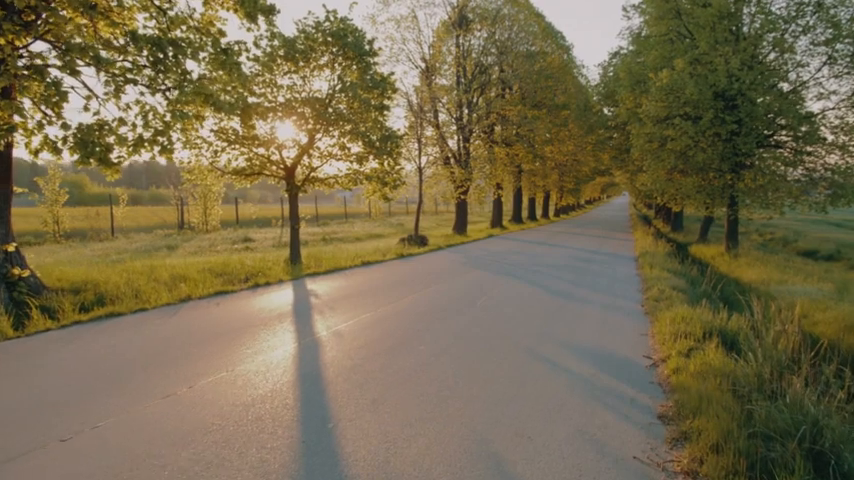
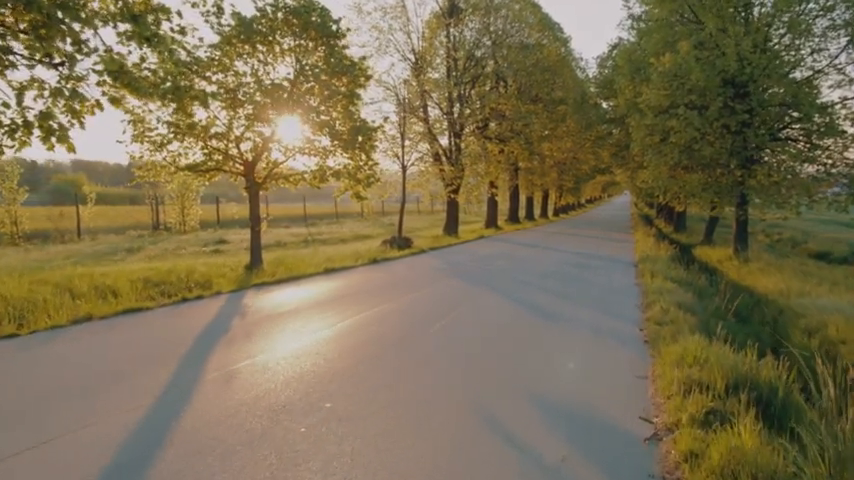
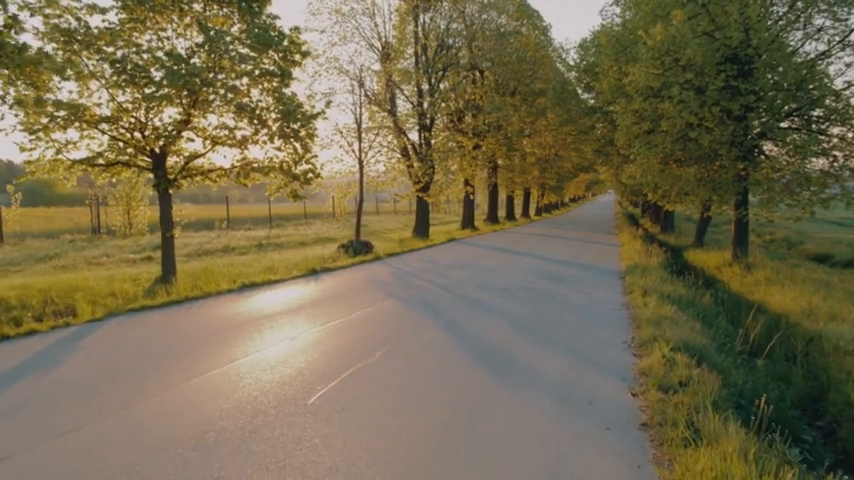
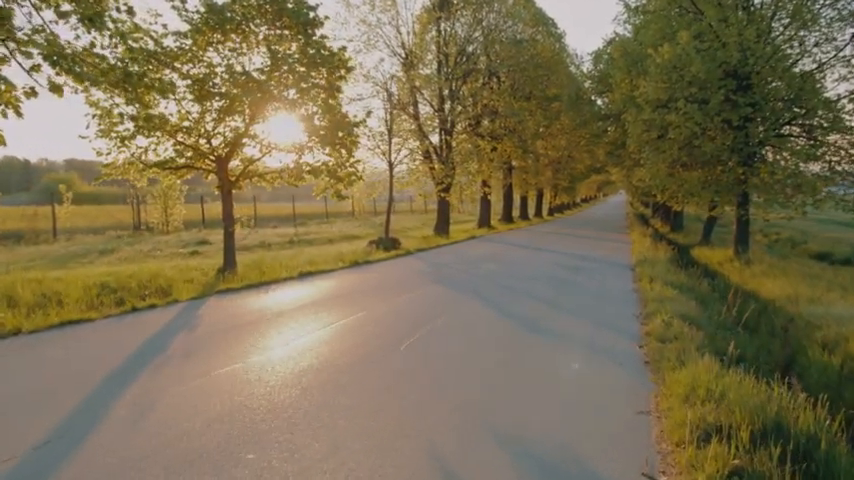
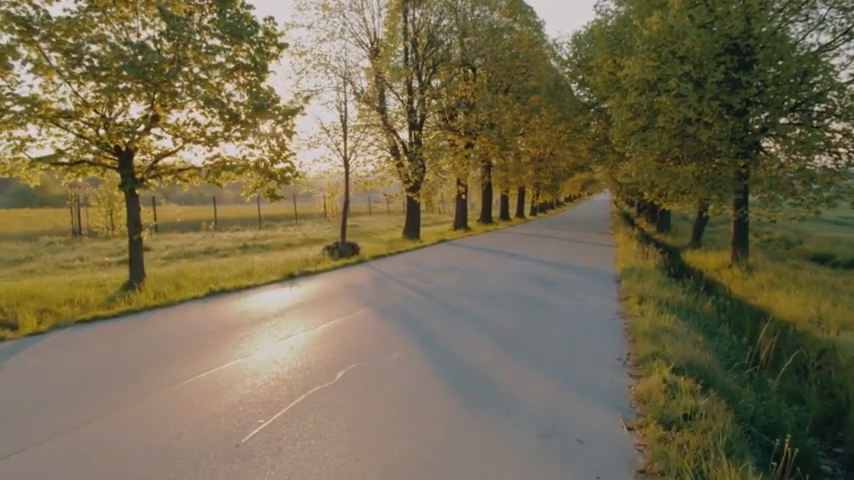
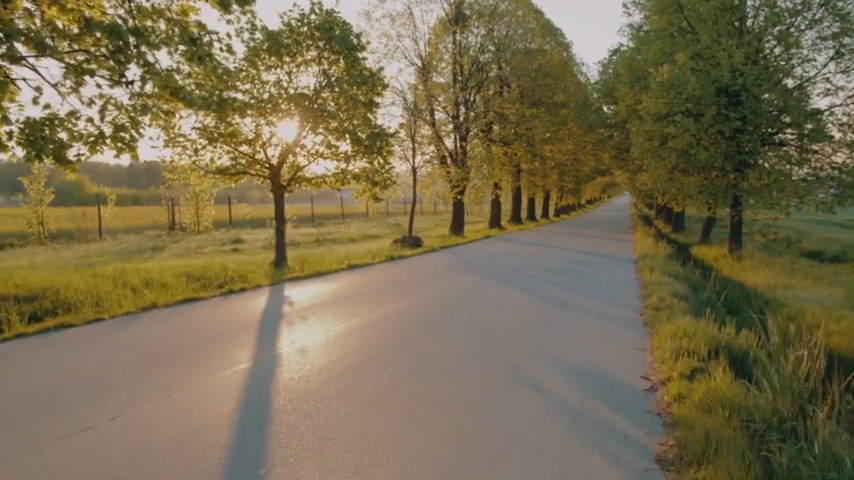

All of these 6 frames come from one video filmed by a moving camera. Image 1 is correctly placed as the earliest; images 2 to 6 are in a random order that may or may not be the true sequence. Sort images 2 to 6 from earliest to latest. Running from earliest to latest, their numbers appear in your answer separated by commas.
6, 2, 4, 3, 5
